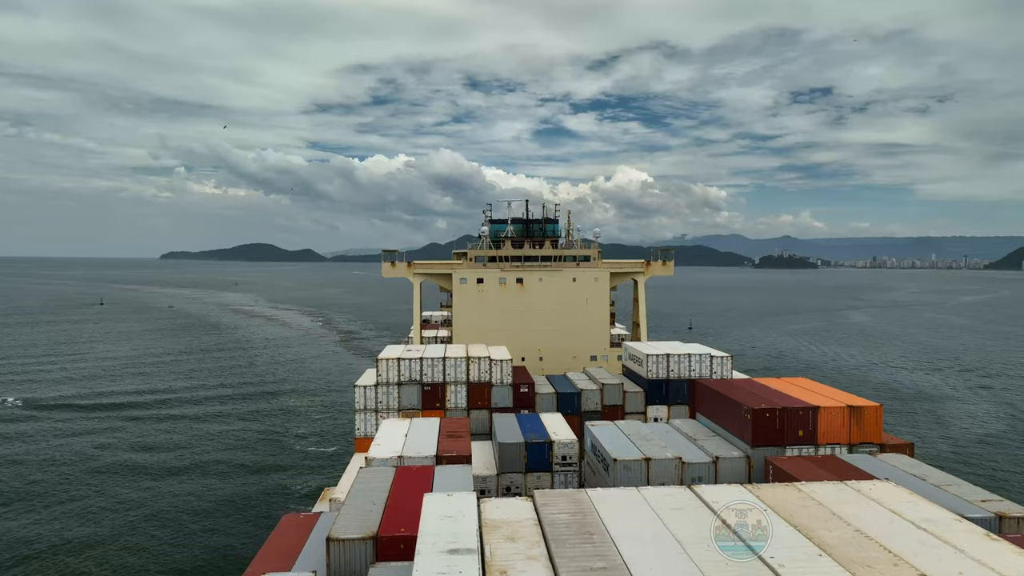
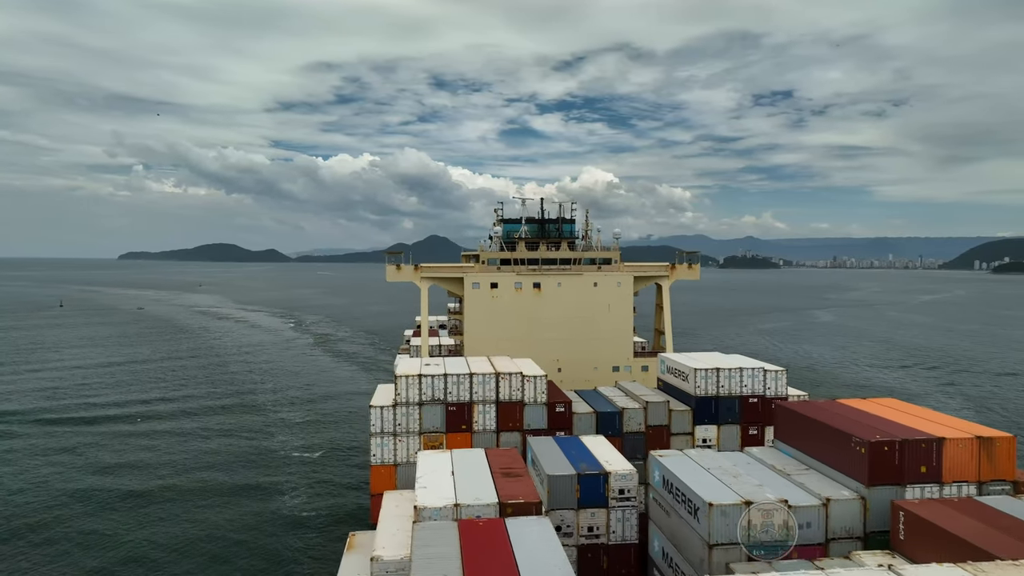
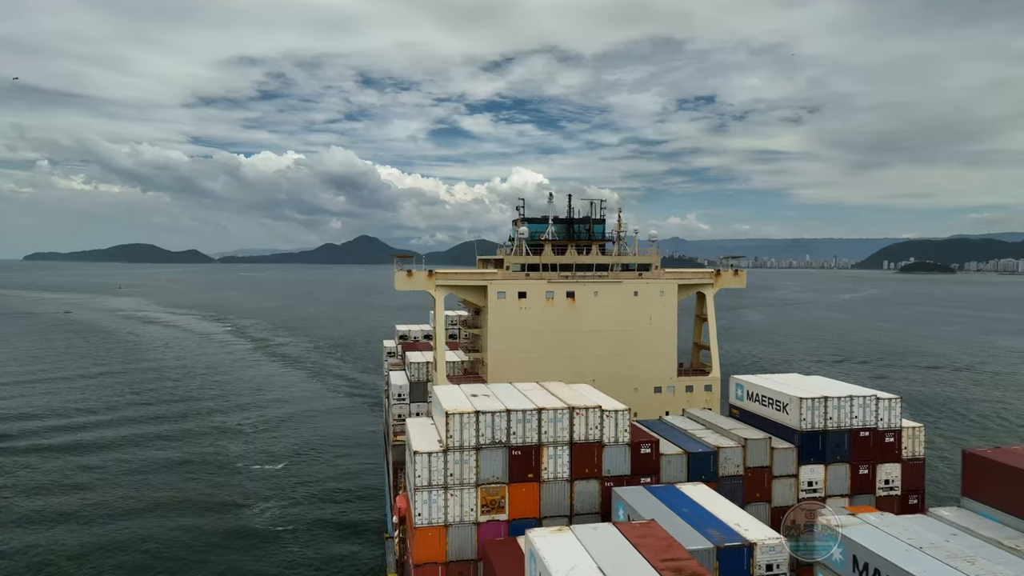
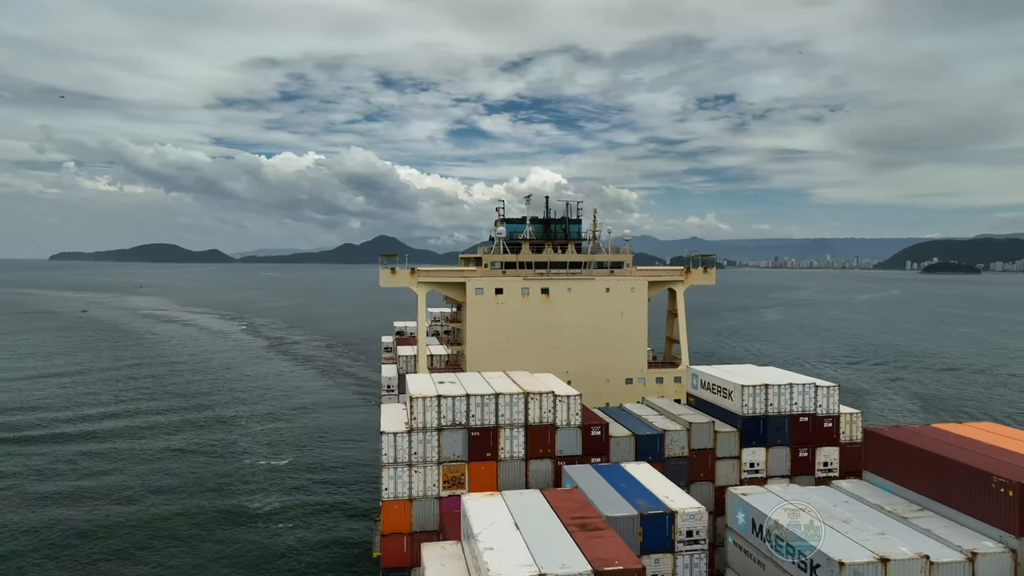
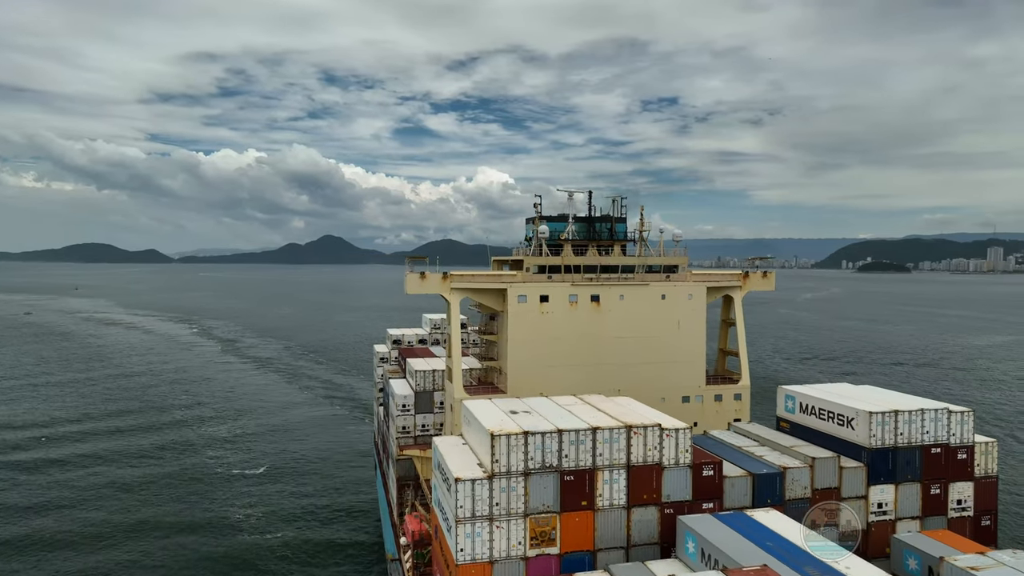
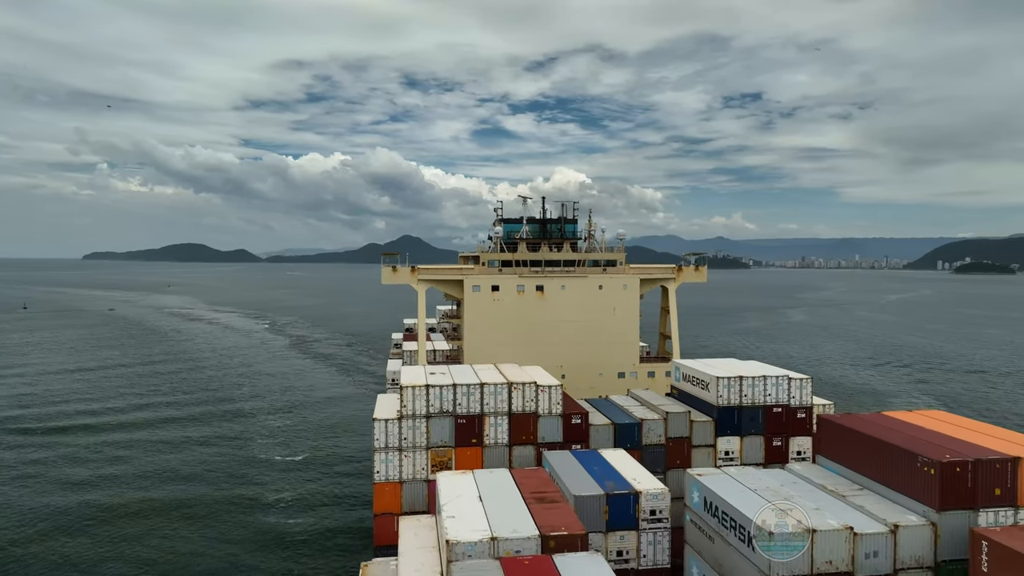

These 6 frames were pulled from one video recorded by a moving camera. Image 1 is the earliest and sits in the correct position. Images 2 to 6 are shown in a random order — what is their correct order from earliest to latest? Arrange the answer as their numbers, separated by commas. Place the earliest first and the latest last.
2, 6, 4, 3, 5
